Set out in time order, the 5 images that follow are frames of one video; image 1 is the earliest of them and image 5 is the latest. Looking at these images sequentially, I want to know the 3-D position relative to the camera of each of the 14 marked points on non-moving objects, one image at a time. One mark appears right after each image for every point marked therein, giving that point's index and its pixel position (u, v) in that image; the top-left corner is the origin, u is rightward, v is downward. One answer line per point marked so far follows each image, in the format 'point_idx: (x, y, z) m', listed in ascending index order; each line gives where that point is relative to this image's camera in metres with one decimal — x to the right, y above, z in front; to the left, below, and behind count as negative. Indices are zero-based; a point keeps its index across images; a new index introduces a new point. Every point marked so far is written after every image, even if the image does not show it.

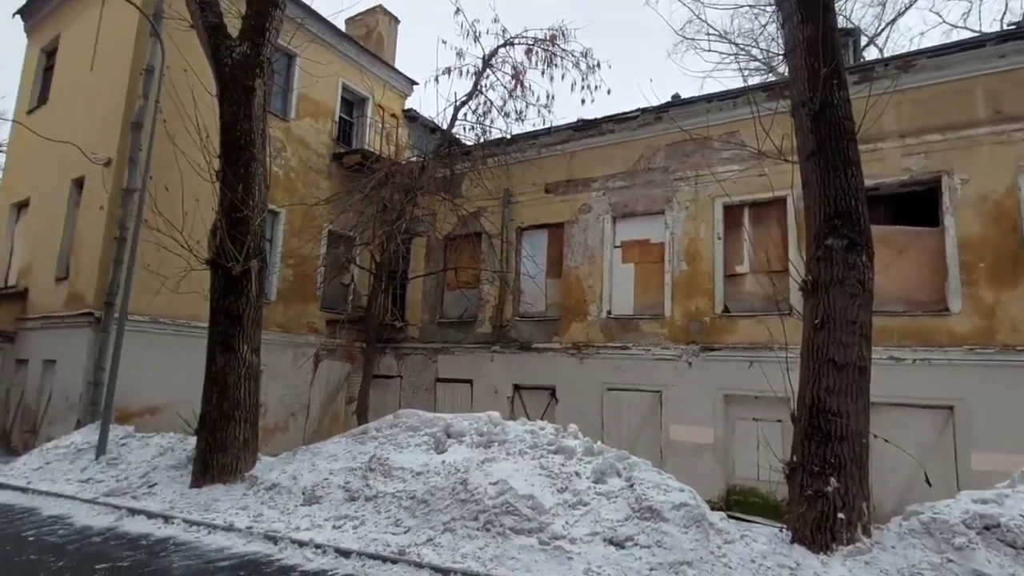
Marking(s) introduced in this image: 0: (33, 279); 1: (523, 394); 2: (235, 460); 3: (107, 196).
0: (-10.0, +0.2, +13.1) m
1: (+0.4, -2.3, +13.6) m
2: (-3.4, -2.2, +7.8) m
3: (-7.4, +1.7, +11.5) m
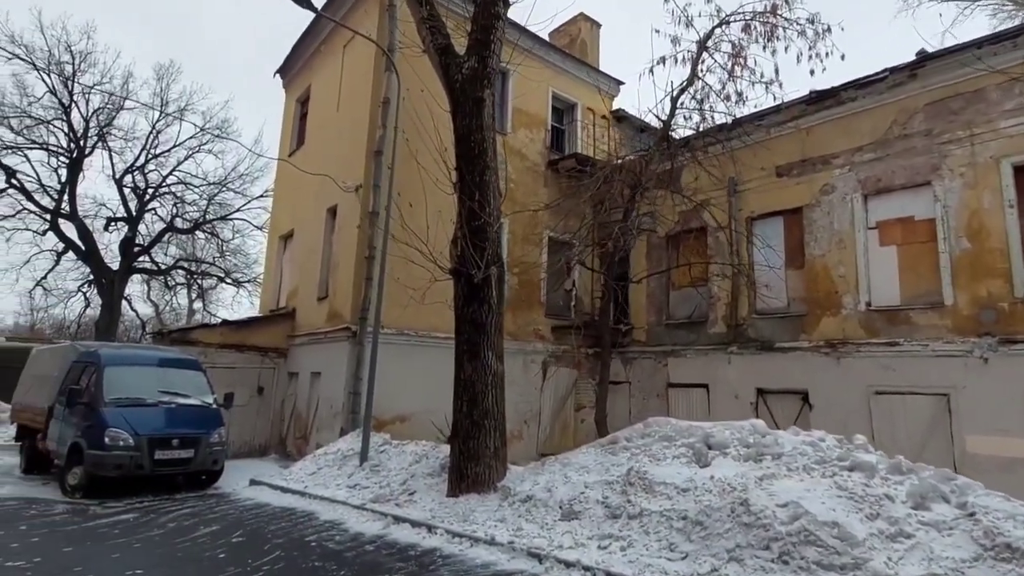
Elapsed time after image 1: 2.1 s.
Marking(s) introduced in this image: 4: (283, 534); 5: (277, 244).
0: (-5.2, -0.3, +14.7) m
1: (+5.0, -2.2, +12.2) m
2: (-0.3, -2.3, +7.7) m
3: (-3.2, +1.3, +12.5) m
4: (-2.6, -2.8, +7.2) m
5: (-6.6, +1.1, +16.9) m
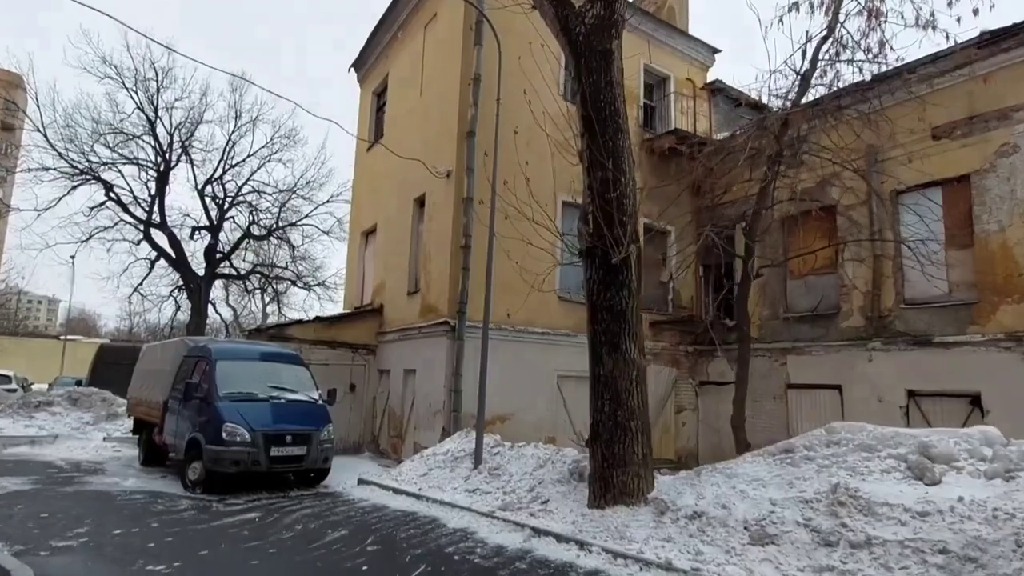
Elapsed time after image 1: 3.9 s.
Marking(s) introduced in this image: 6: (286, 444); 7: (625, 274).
0: (-2.9, -0.2, +14.0) m
1: (+7.1, -1.9, +10.5) m
2: (+1.3, -2.1, +6.5) m
3: (-1.2, +1.5, +11.6) m
4: (-1.0, -2.6, +6.3) m
5: (-4.1, +1.2, +16.3) m
6: (-3.2, -2.2, +8.7) m
7: (+1.3, +0.2, +7.0) m
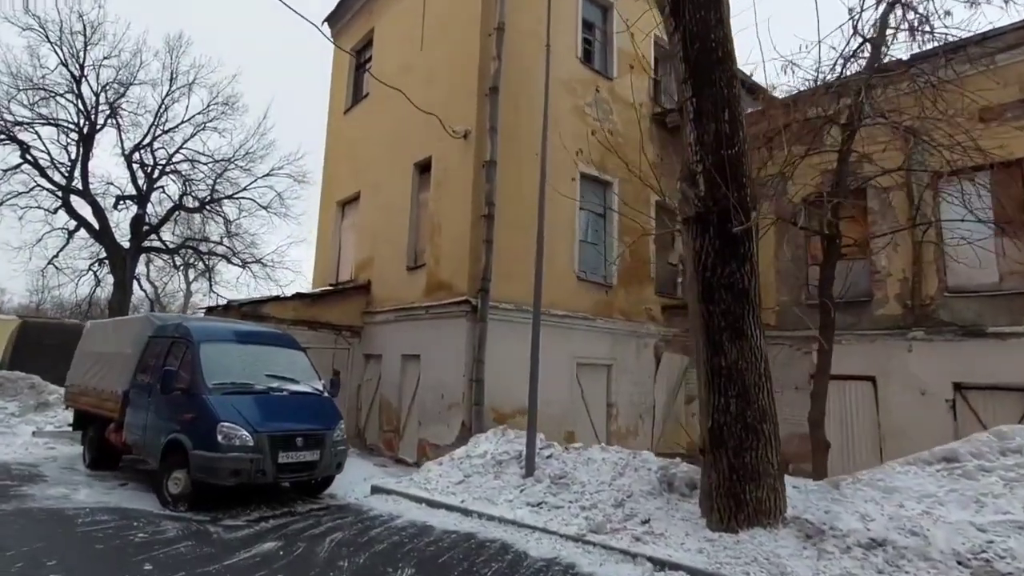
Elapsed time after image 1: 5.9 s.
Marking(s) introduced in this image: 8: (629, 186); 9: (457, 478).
0: (-2.7, +0.3, +12.2) m
1: (+7.5, -1.7, +9.8) m
2: (+2.3, -1.8, +5.3) m
3: (-0.7, +1.9, +9.9) m
4: (0.0, -2.3, +4.8) m
5: (-4.2, +1.8, +14.3) m
6: (-2.5, -1.8, +7.0) m
7: (+2.3, +0.4, +5.7) m
8: (+2.4, +2.1, +12.3) m
9: (-0.7, -2.4, +7.6) m
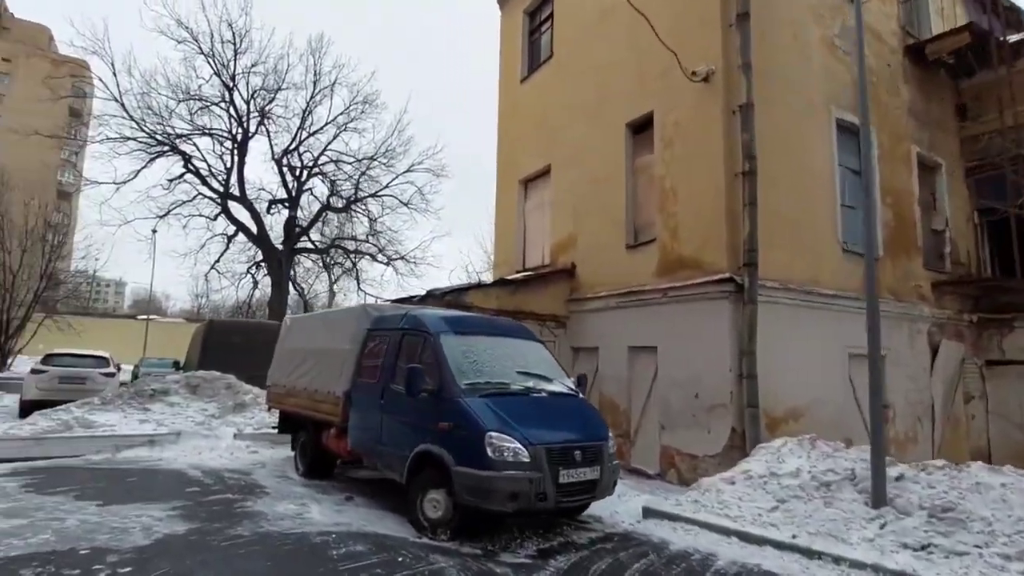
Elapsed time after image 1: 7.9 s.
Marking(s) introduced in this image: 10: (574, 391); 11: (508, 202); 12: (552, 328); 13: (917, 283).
0: (+1.2, +0.6, +10.8) m
1: (+10.9, -1.1, +6.7) m
2: (+4.9, -1.5, +3.2) m
3: (+2.7, +2.2, +8.2) m
4: (+2.6, -2.1, +3.1) m
5: (+0.1, +2.1, +13.1) m
6: (+0.5, -1.6, +5.7) m
7: (+4.9, +0.8, +3.5) m
8: (+6.1, +2.6, +10.0) m
9: (+2.4, -2.1, +6.0) m
10: (+0.6, -1.1, +6.8) m
11: (0.0, +1.9, +13.3) m
12: (+0.7, -0.7, +10.7) m
13: (+6.6, +0.1, +10.0) m
